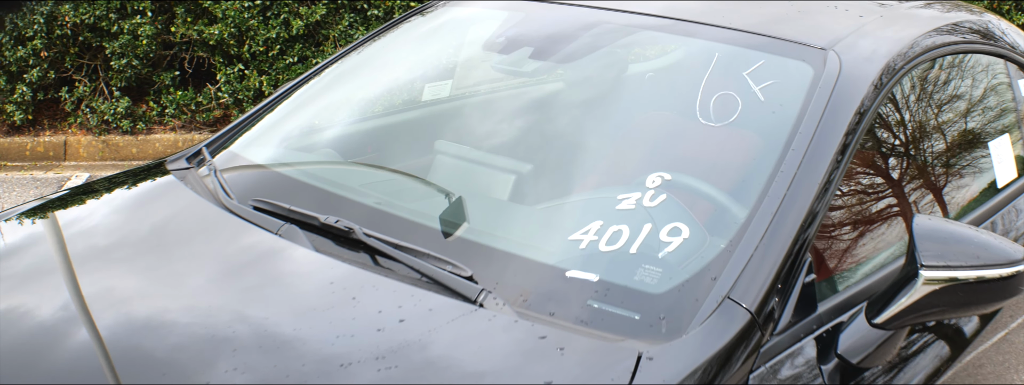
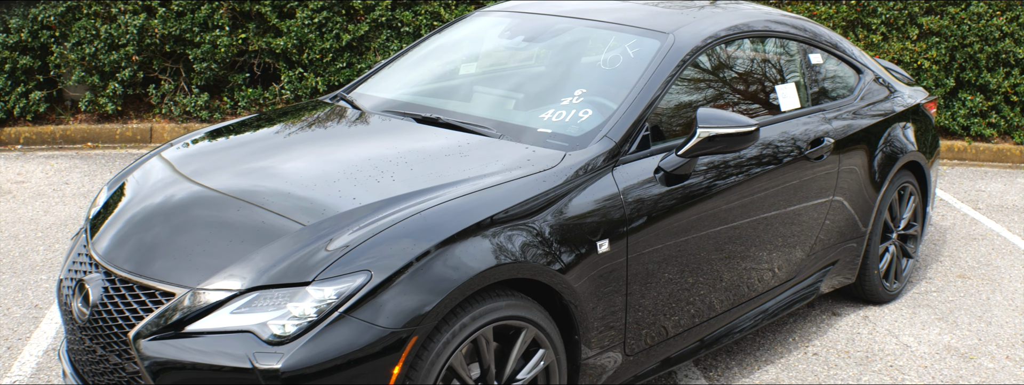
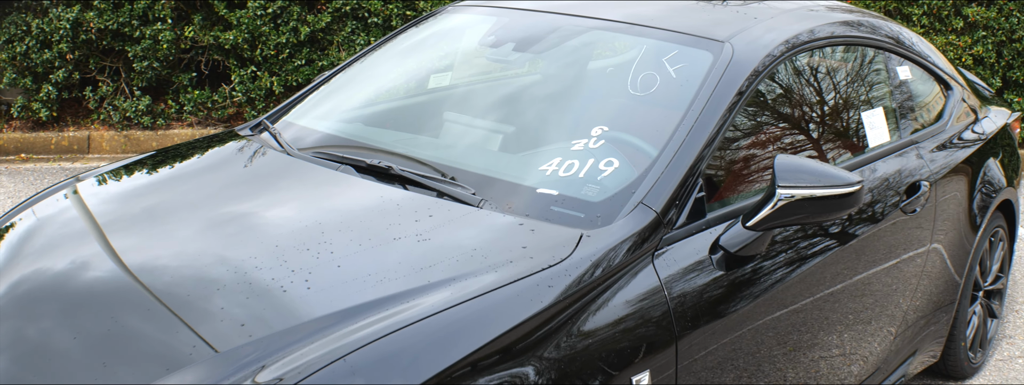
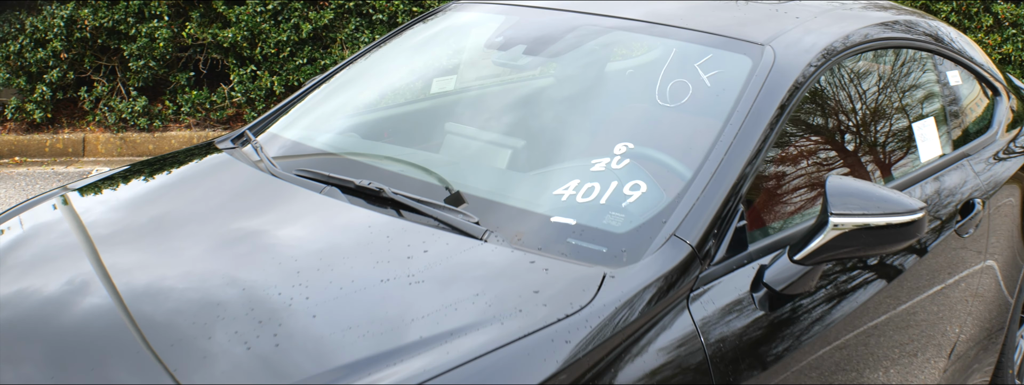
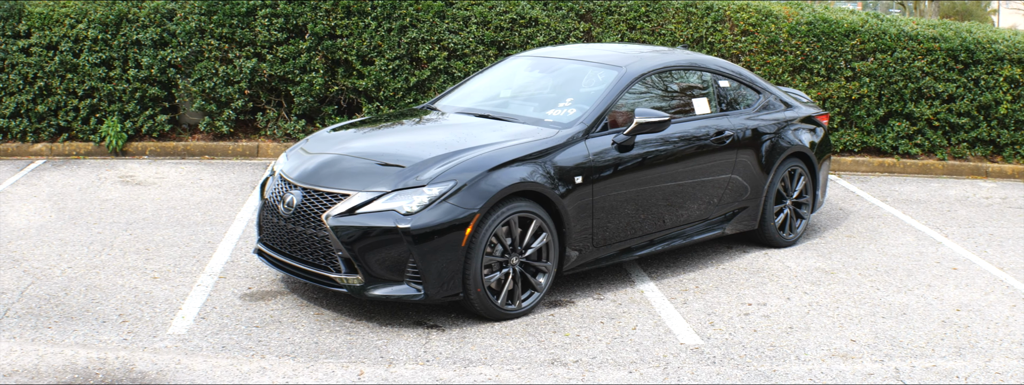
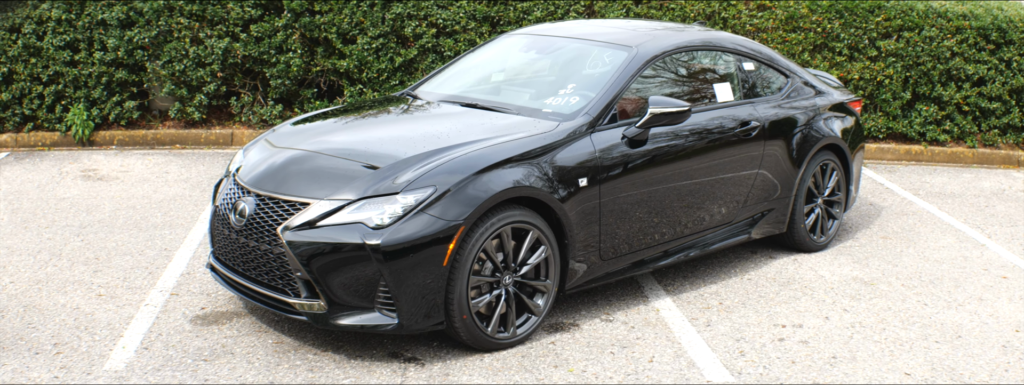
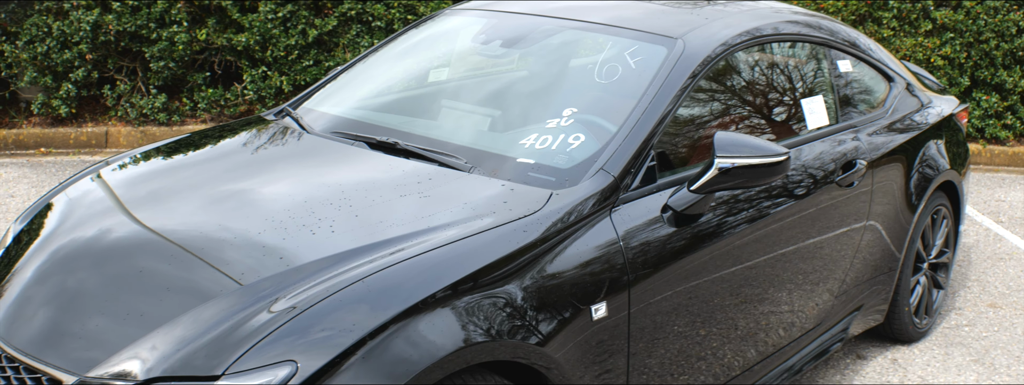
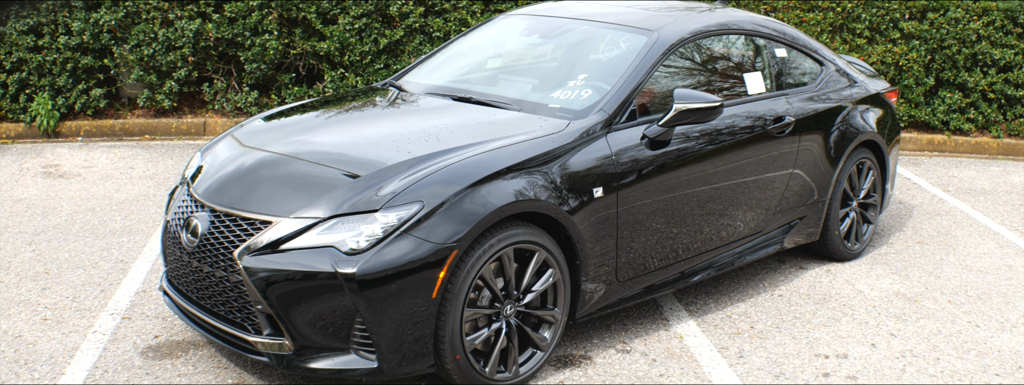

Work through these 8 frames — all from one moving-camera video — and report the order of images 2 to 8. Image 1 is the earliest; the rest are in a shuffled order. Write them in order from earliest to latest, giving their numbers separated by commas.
4, 3, 7, 2, 8, 6, 5
